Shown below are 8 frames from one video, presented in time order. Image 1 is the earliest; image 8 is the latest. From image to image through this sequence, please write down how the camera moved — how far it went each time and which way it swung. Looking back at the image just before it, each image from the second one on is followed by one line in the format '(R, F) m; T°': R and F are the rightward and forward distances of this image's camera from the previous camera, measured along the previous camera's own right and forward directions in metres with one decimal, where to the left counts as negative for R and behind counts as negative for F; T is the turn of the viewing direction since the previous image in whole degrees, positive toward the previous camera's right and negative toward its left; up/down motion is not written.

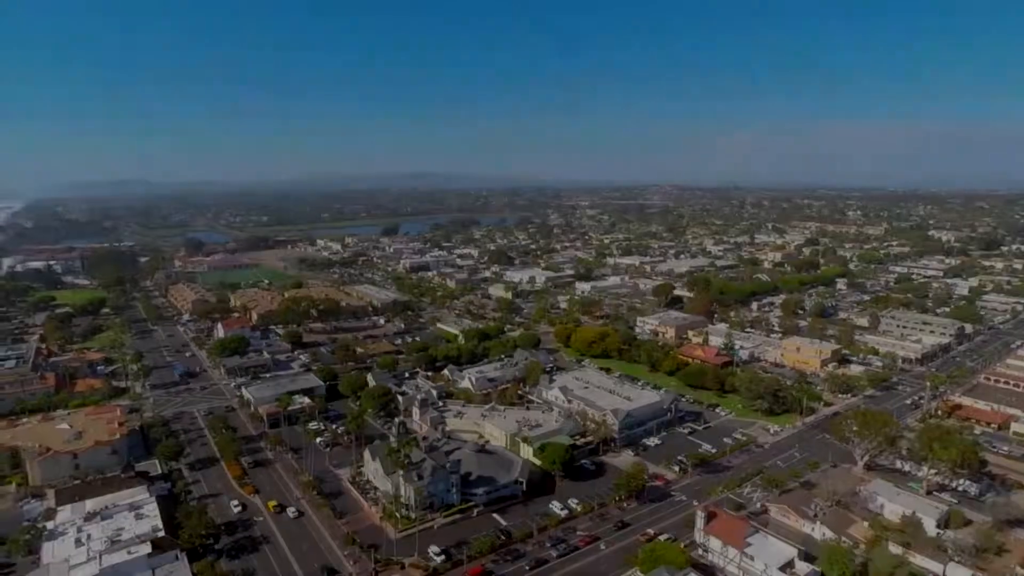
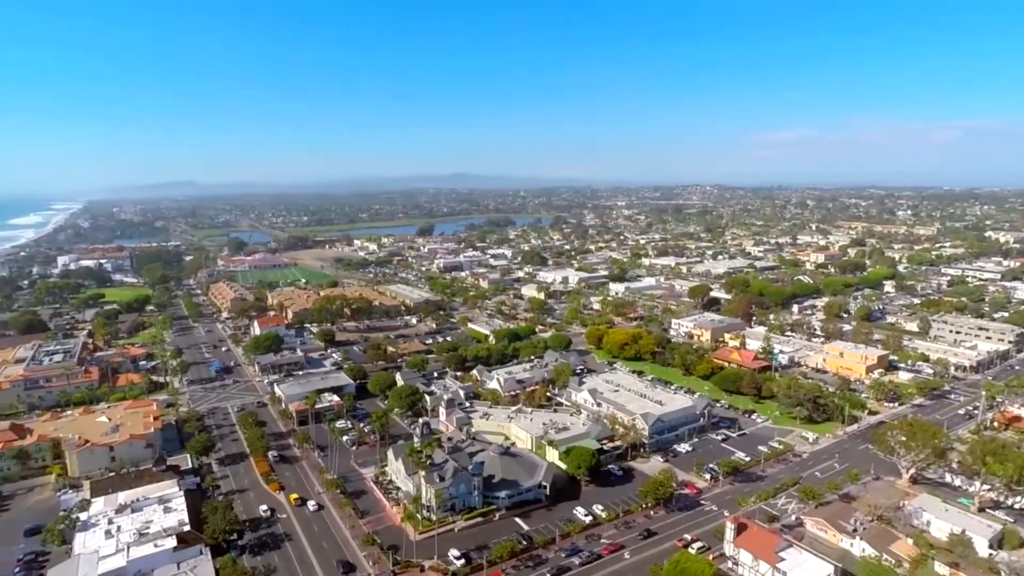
(+0.4, +0.4) m; -4°
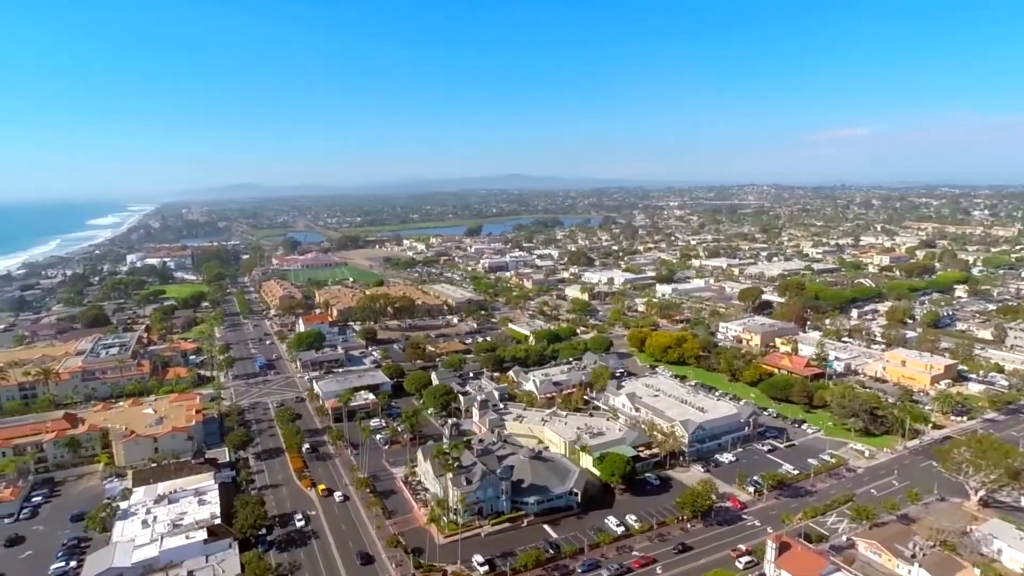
(+0.7, +0.6) m; -5°
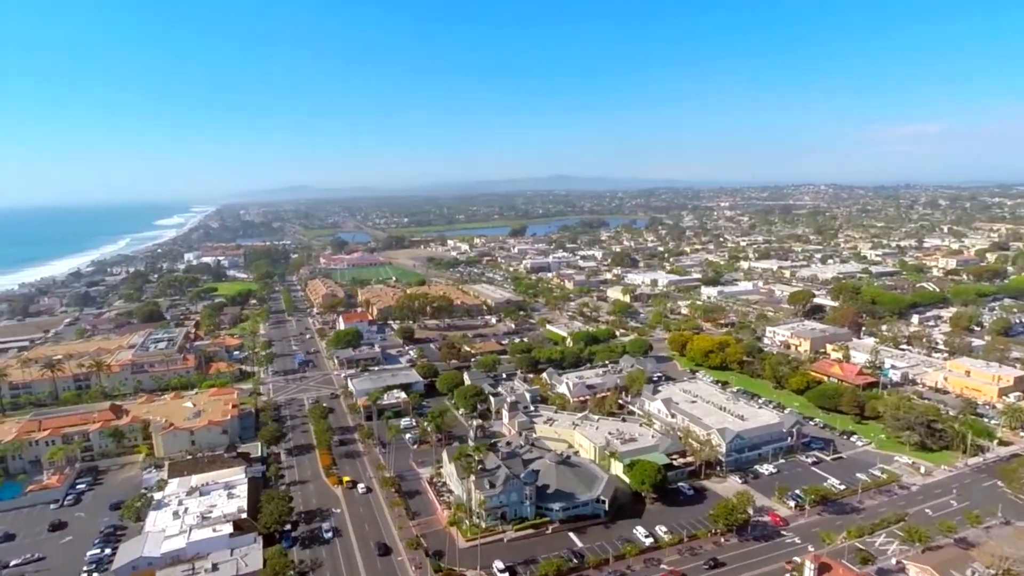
(+0.7, +0.5) m; -5°
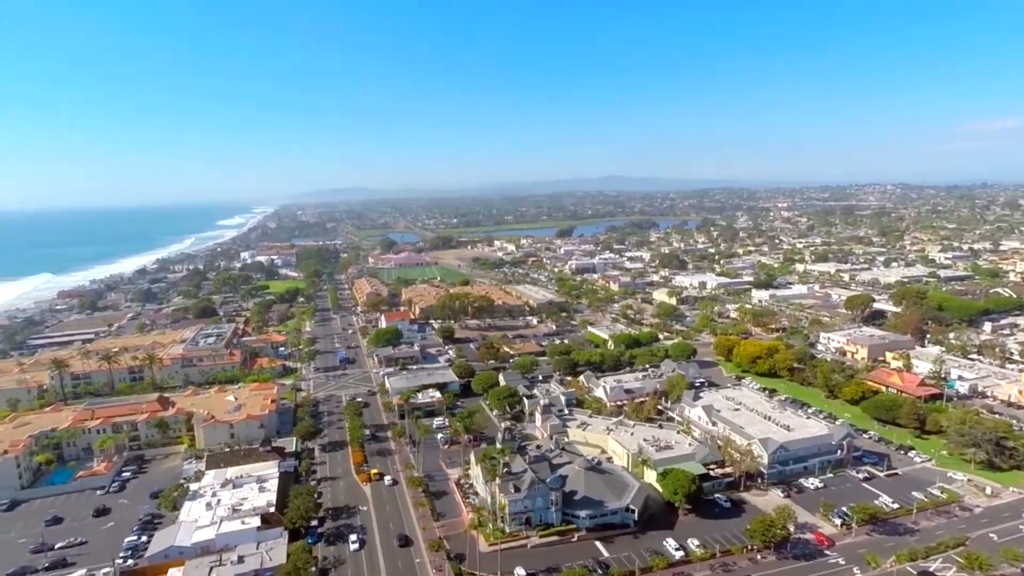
(+0.8, +0.5) m; -5°
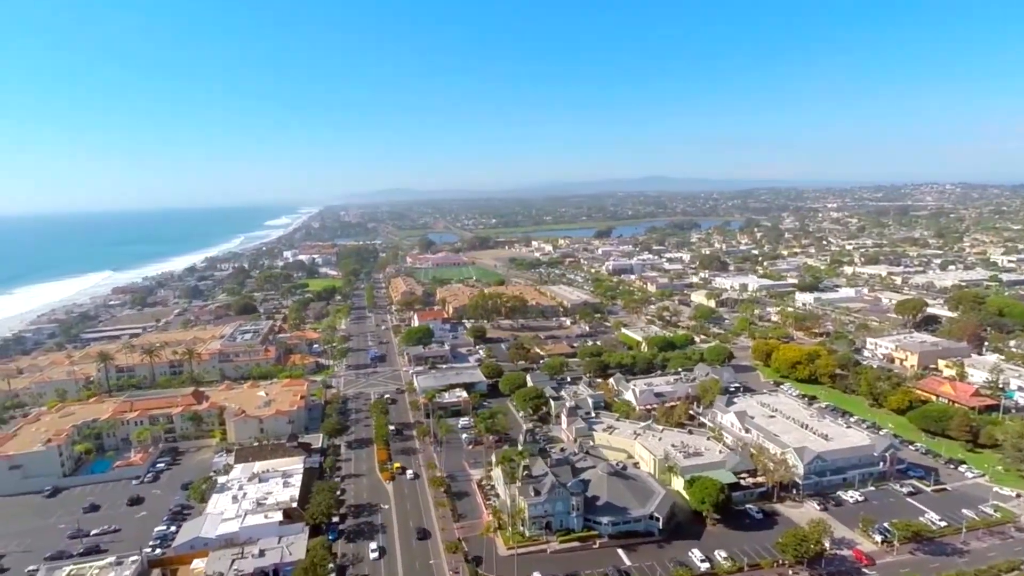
(+0.6, +0.4) m; -4°
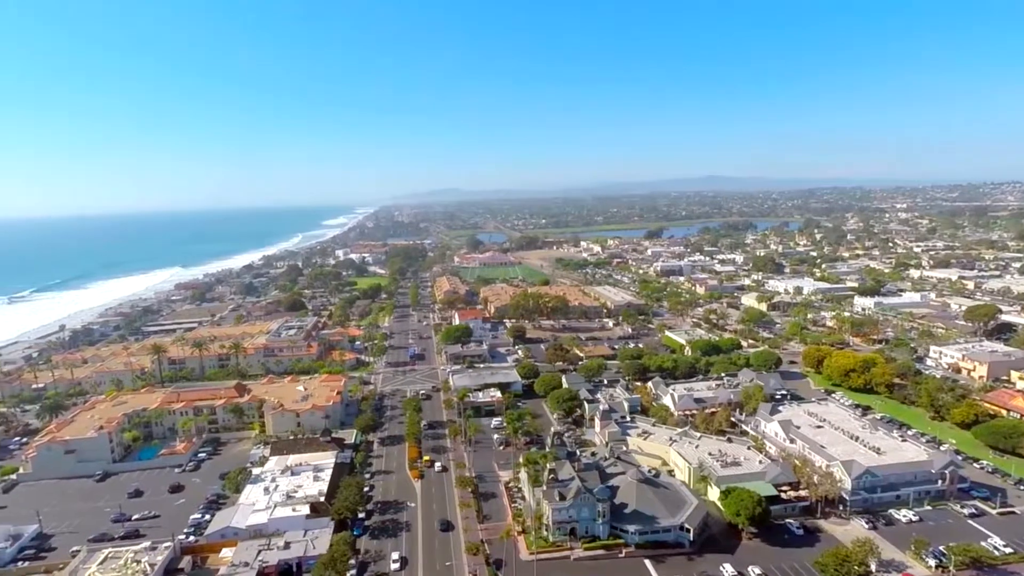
(+0.8, +0.4) m; -5°
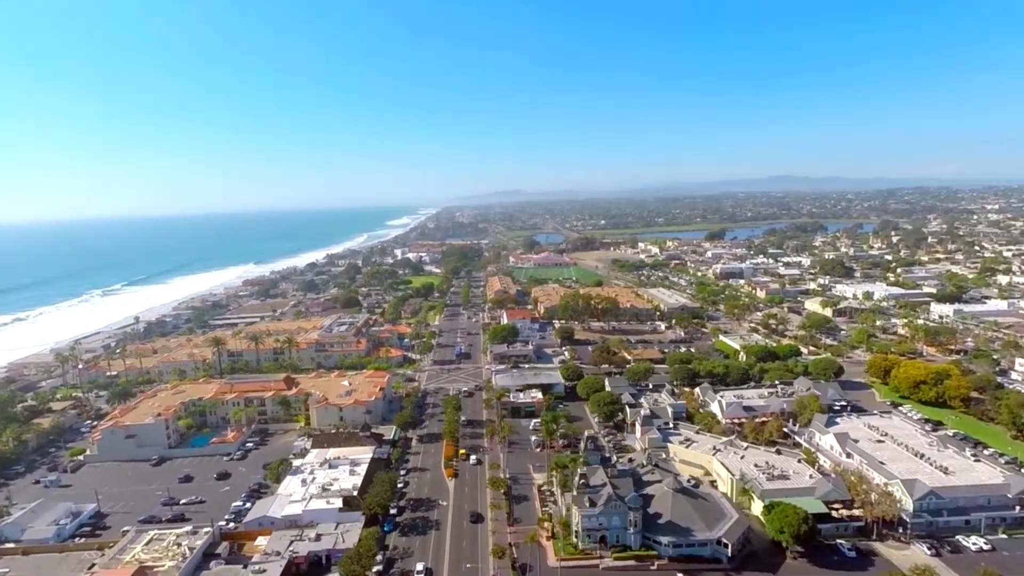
(+0.9, +0.4) m; -6°
